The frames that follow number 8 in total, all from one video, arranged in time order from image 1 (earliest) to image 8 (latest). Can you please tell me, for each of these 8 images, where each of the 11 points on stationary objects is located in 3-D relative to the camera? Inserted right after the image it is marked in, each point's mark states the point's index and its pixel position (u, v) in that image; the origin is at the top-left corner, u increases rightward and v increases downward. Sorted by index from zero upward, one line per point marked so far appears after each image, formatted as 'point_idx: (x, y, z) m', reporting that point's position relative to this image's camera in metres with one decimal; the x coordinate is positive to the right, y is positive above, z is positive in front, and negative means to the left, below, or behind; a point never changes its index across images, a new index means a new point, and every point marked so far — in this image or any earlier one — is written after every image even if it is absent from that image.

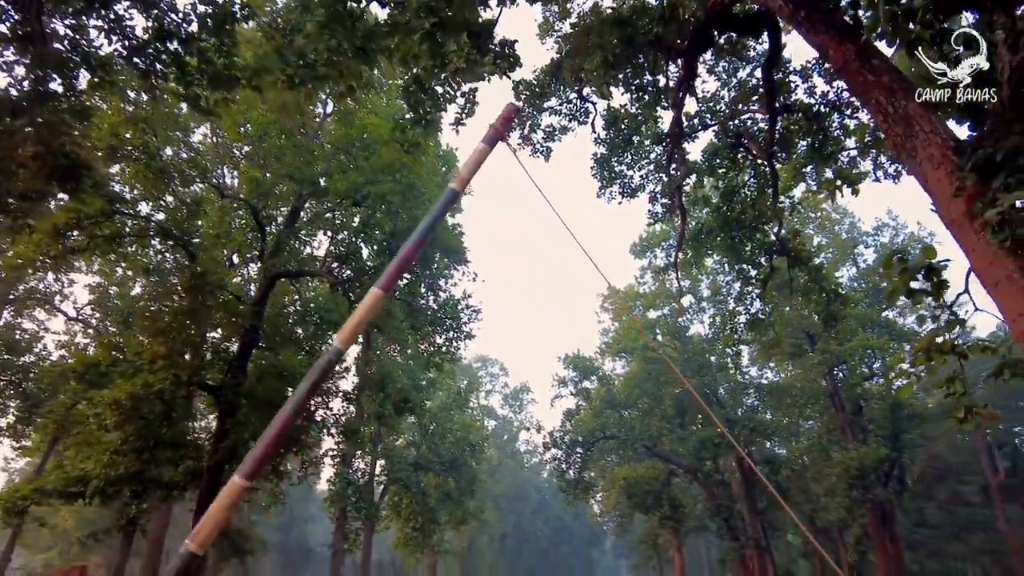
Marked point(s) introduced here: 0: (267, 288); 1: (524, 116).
0: (-5.6, 0.0, +15.2) m
1: (+0.2, +3.1, +12.2) m
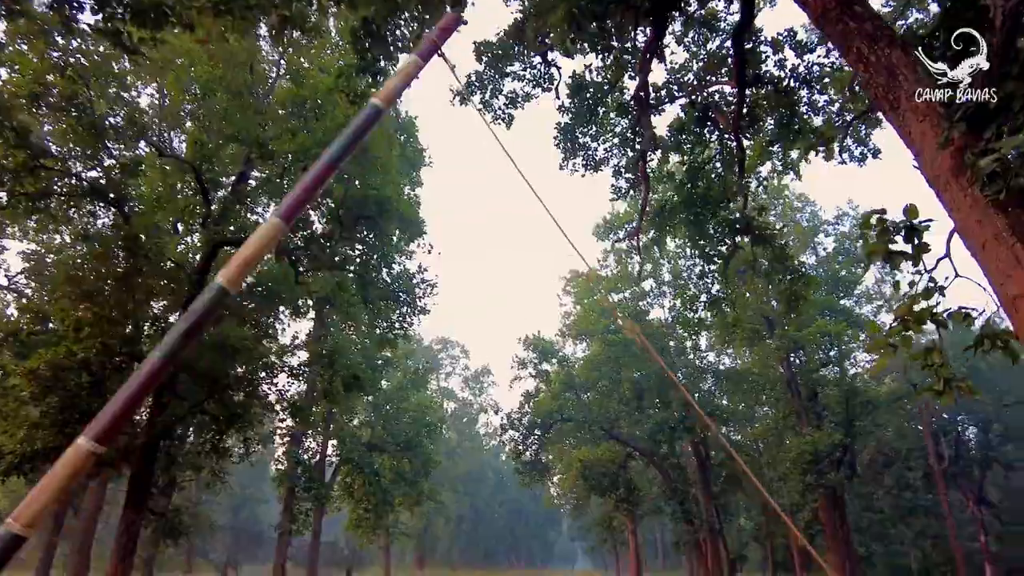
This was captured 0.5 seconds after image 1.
0: (-6.5, +0.7, +14.4) m
1: (-0.5, +3.6, +11.6) m
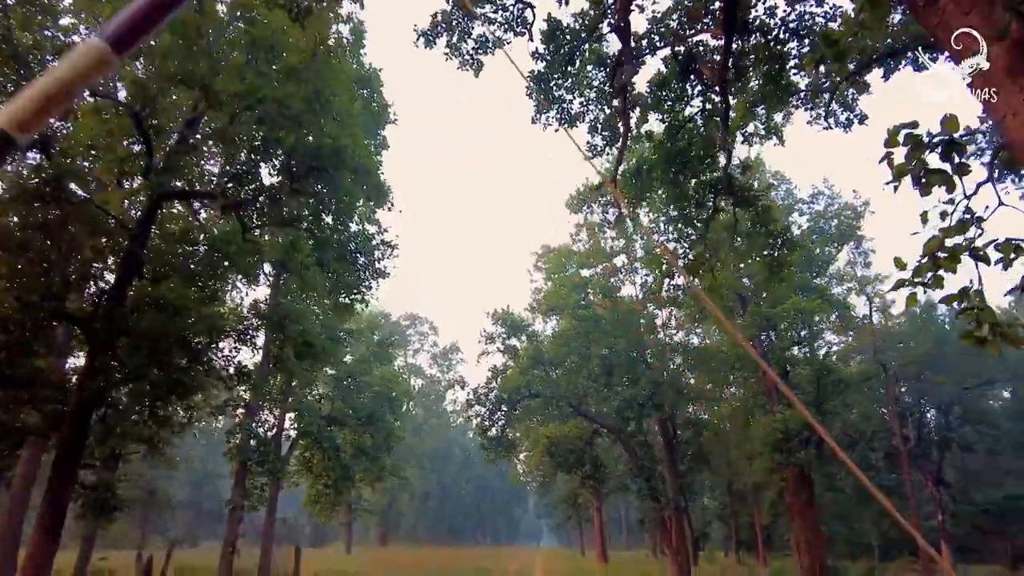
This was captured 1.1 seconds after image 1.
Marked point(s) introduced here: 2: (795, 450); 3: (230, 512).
0: (-7.2, +1.5, +13.3) m
1: (-0.9, +4.3, +10.6) m
2: (+8.2, -4.6, +19.0) m
3: (-7.9, -6.3, +18.7) m
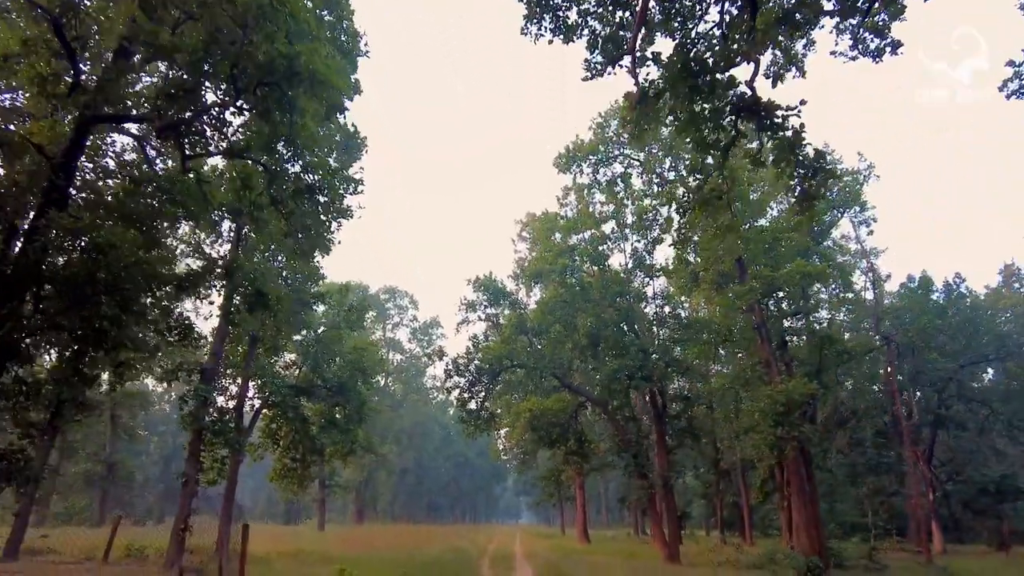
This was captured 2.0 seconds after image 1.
0: (-7.4, +2.6, +11.4) m
1: (-1.1, +5.1, +8.9) m
2: (+7.6, -3.6, +17.7) m
3: (-8.5, -5.1, +17.1) m
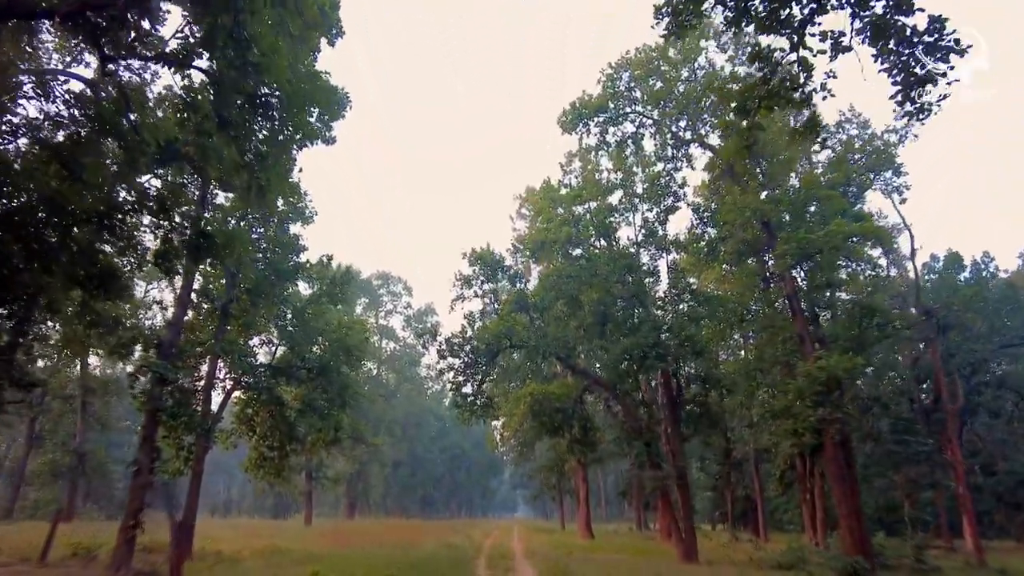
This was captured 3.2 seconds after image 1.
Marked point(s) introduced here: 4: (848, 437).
0: (-7.4, +3.4, +9.2) m
1: (-1.0, +5.9, +6.7) m
2: (+7.7, -2.7, +15.6) m
3: (-8.4, -4.2, +14.9) m
4: (+8.4, -3.7, +16.7) m
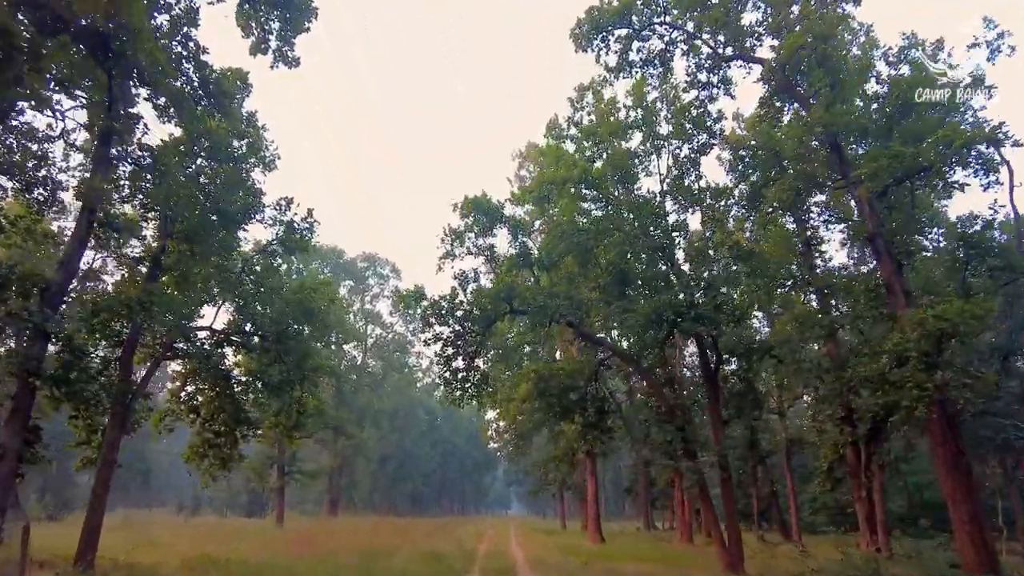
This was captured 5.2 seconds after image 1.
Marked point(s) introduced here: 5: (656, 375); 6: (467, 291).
0: (-7.2, +4.7, +5.1) m
1: (-0.8, +7.2, +2.7) m
2: (+7.7, -1.5, +11.8) m
3: (-8.4, -2.9, +10.8) m
4: (+8.5, -2.4, +12.9) m
5: (+4.1, -2.5, +19.3) m
6: (-1.3, -0.1, +19.3) m
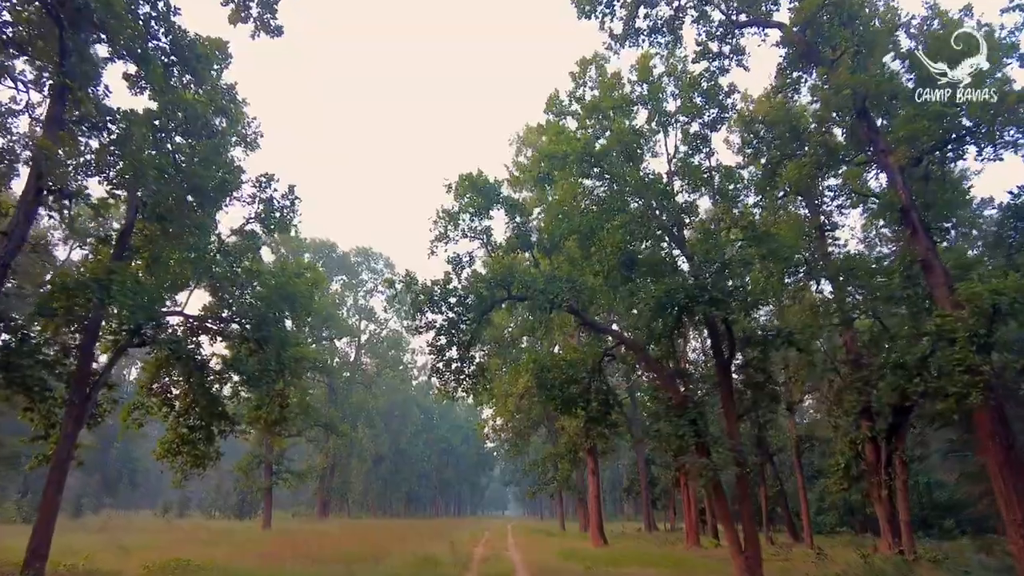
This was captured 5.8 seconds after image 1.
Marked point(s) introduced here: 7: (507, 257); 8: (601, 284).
0: (-7.2, +5.1, +3.8) m
1: (-0.8, +7.6, +1.4) m
2: (+7.7, -1.0, +10.5) m
3: (-8.4, -2.4, +9.5) m
4: (+8.5, -2.0, +11.7) m
5: (+4.1, -2.1, +18.0) m
6: (-1.4, +0.3, +18.1) m
7: (-0.1, +0.8, +17.9) m
8: (+2.4, 0.0, +17.9) m
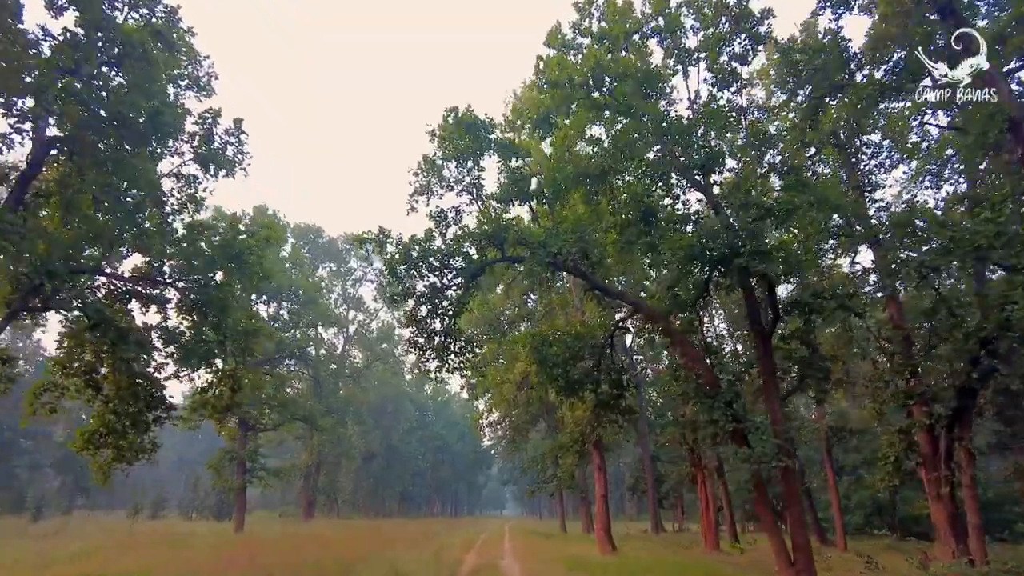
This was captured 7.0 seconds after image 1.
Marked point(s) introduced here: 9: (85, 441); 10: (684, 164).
0: (-7.3, +6.0, +1.0) m
1: (-0.9, +8.5, -1.4) m
2: (+7.6, -0.1, +7.7) m
3: (-8.5, -1.6, +6.7) m
4: (+8.4, -1.1, +8.9) m
5: (+4.0, -1.2, +15.2) m
6: (-1.5, +1.2, +15.2) m
7: (-0.3, +1.7, +15.1) m
8: (+2.3, +0.9, +15.1) m
9: (-8.6, -3.1, +13.6) m
10: (+3.8, +2.8, +14.8) m
